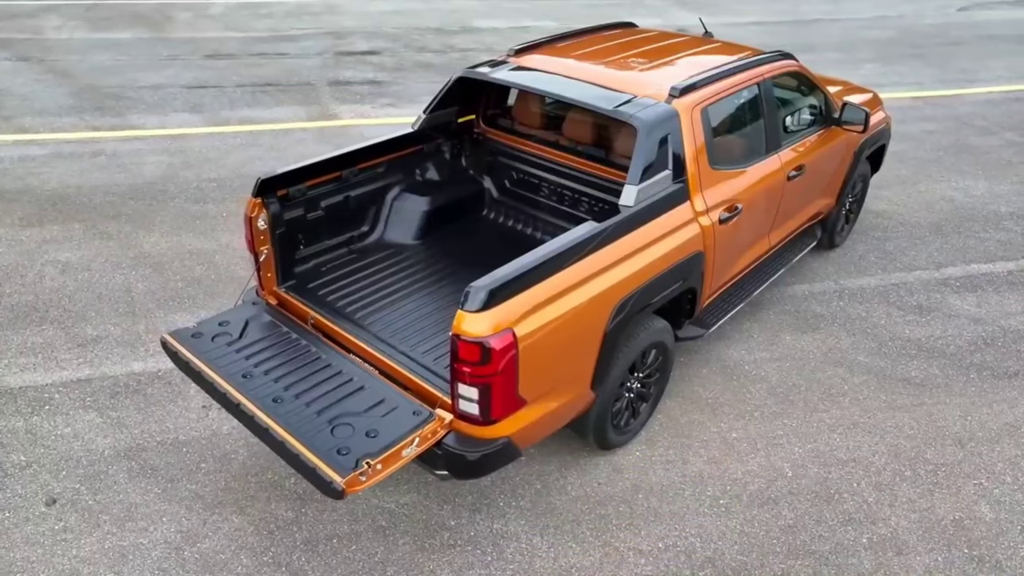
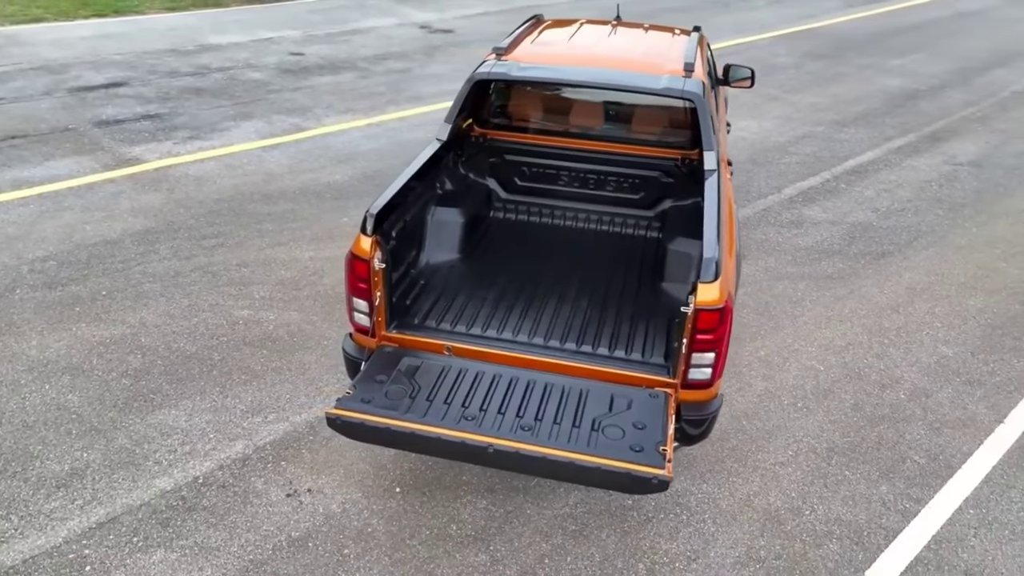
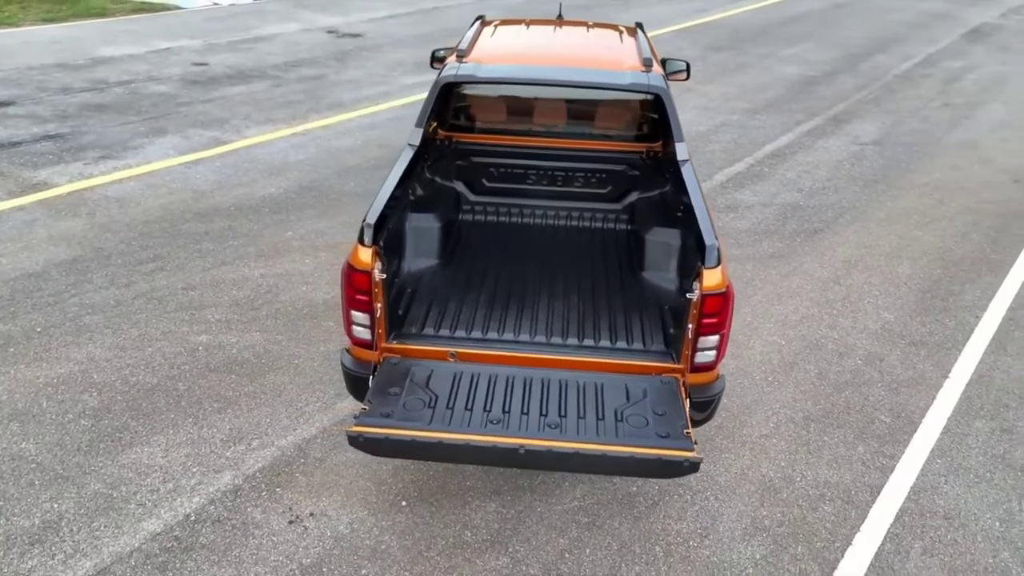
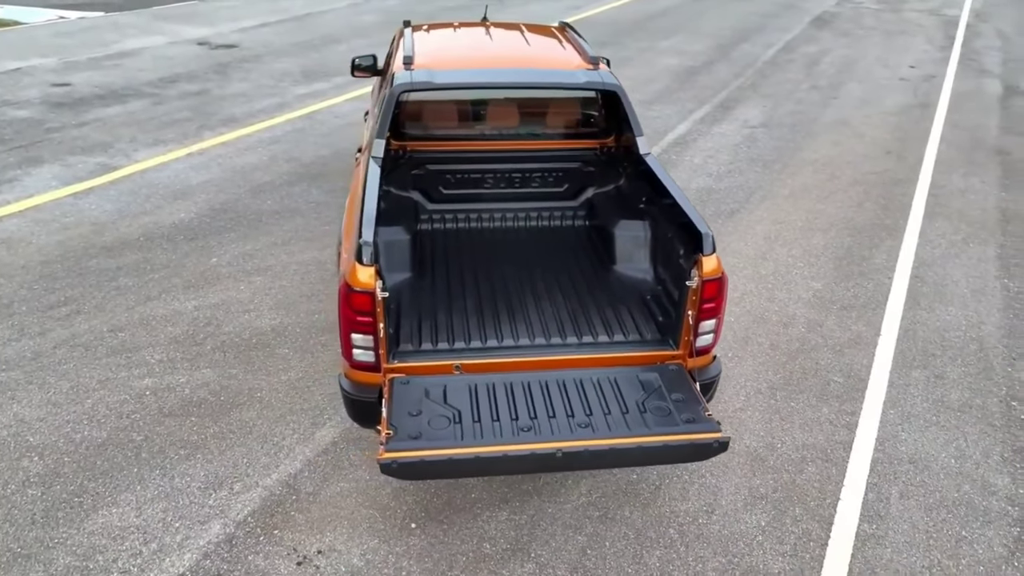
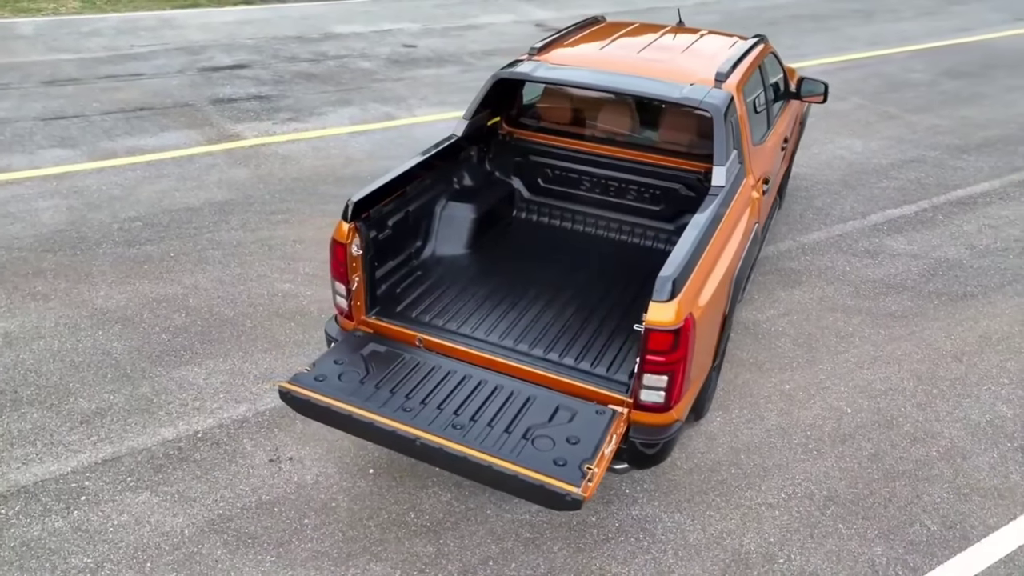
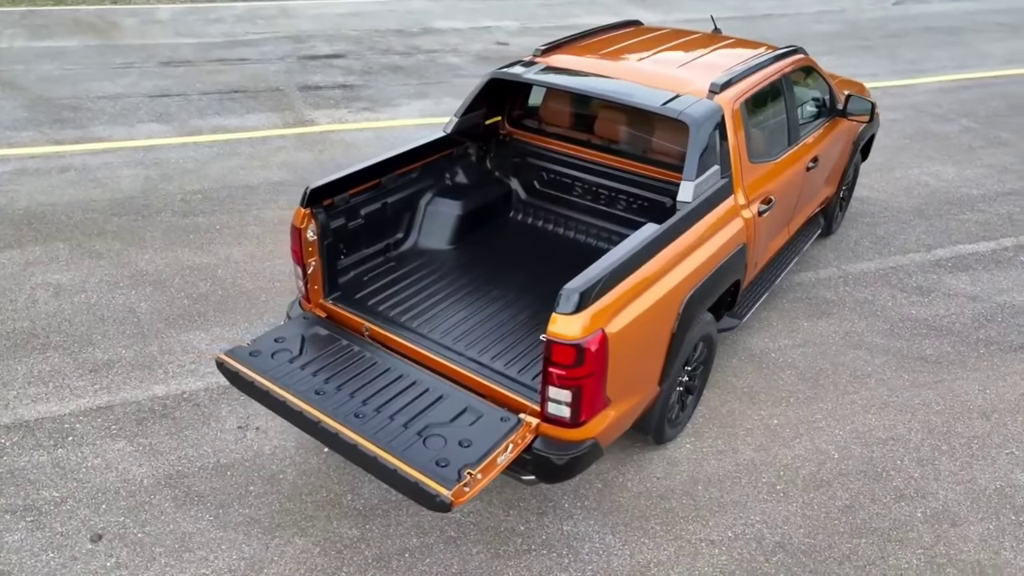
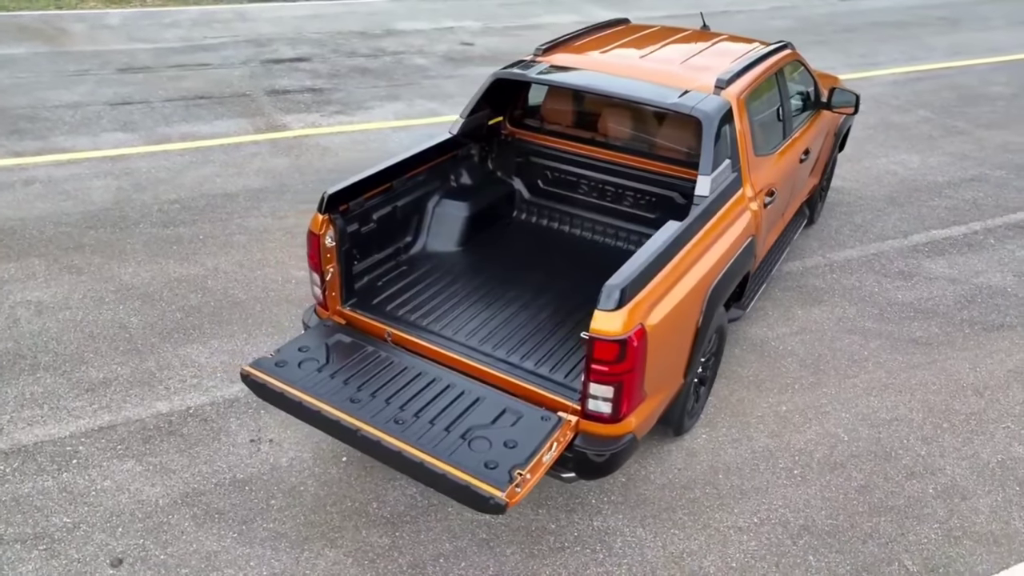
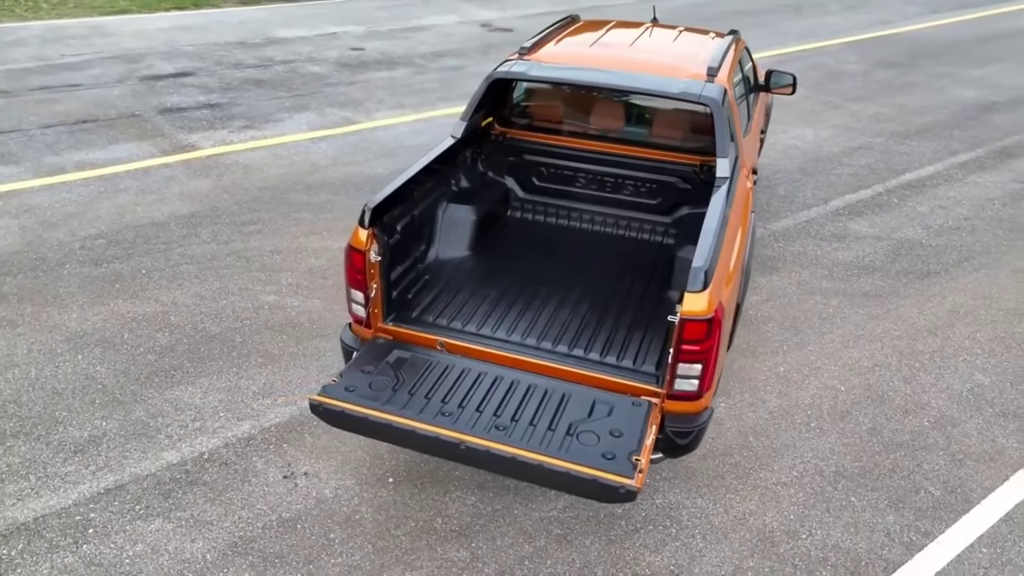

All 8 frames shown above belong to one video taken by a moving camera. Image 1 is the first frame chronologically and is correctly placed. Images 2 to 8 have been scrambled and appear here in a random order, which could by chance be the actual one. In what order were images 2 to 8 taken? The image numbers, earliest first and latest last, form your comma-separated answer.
6, 7, 5, 8, 2, 3, 4
